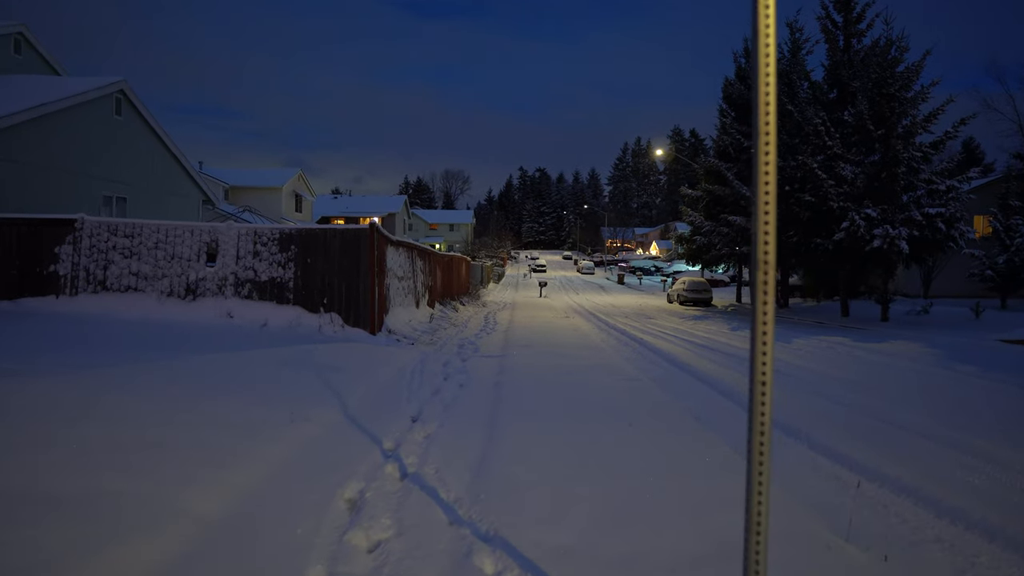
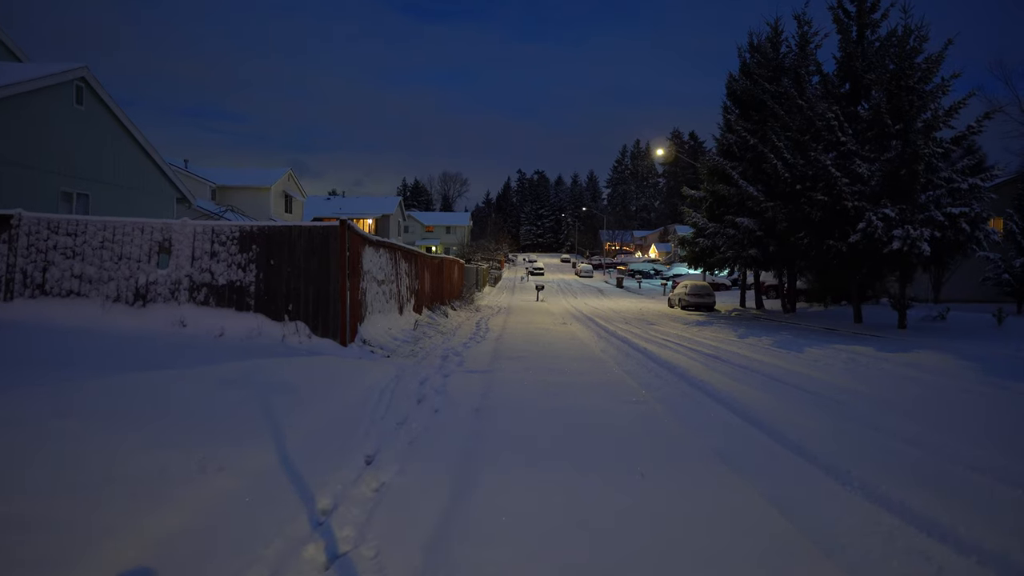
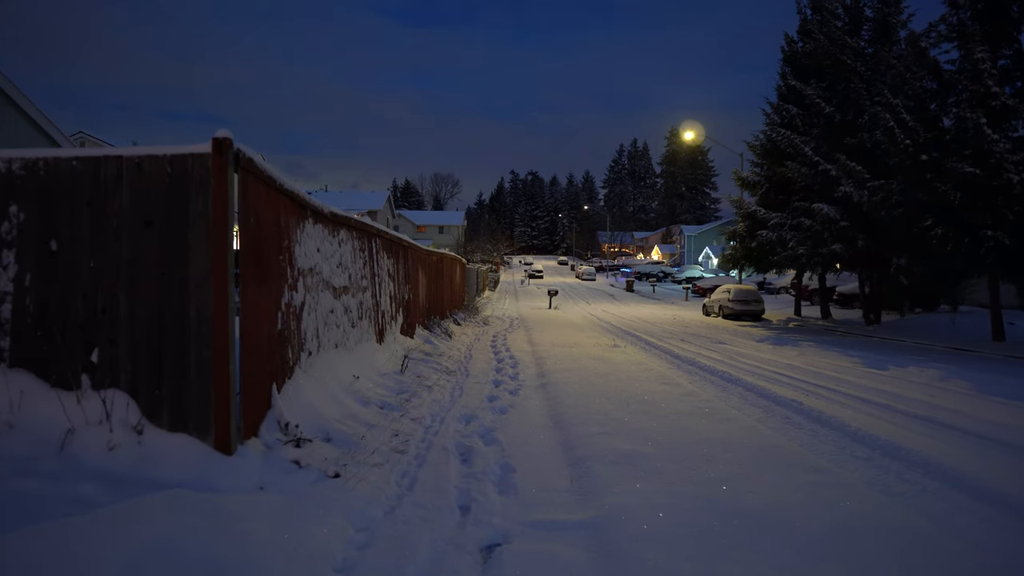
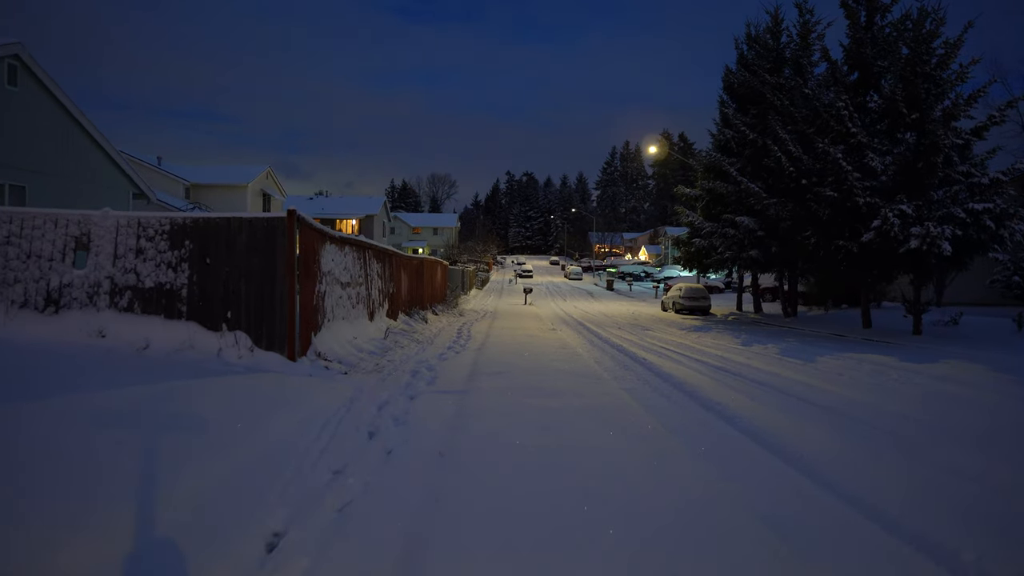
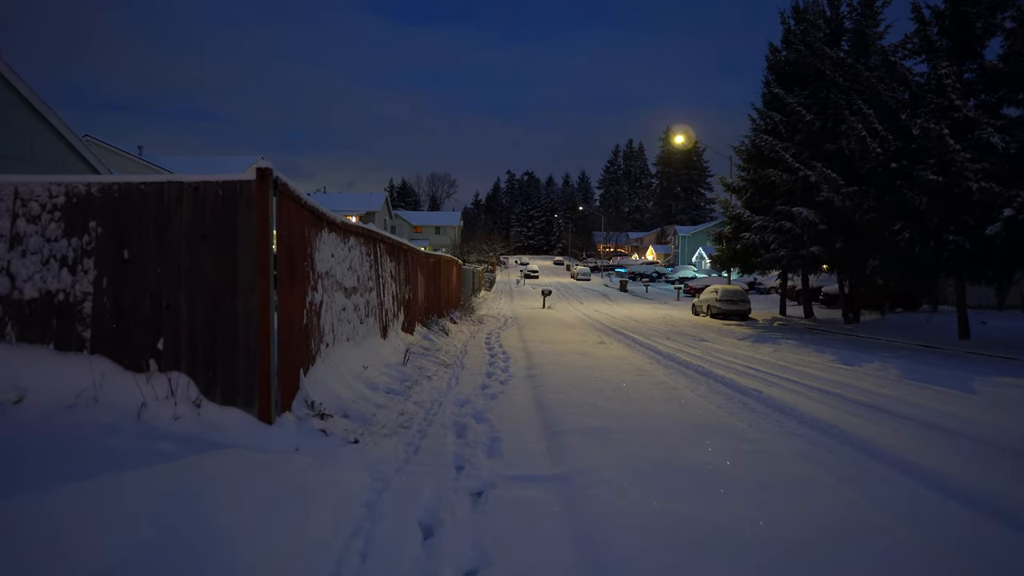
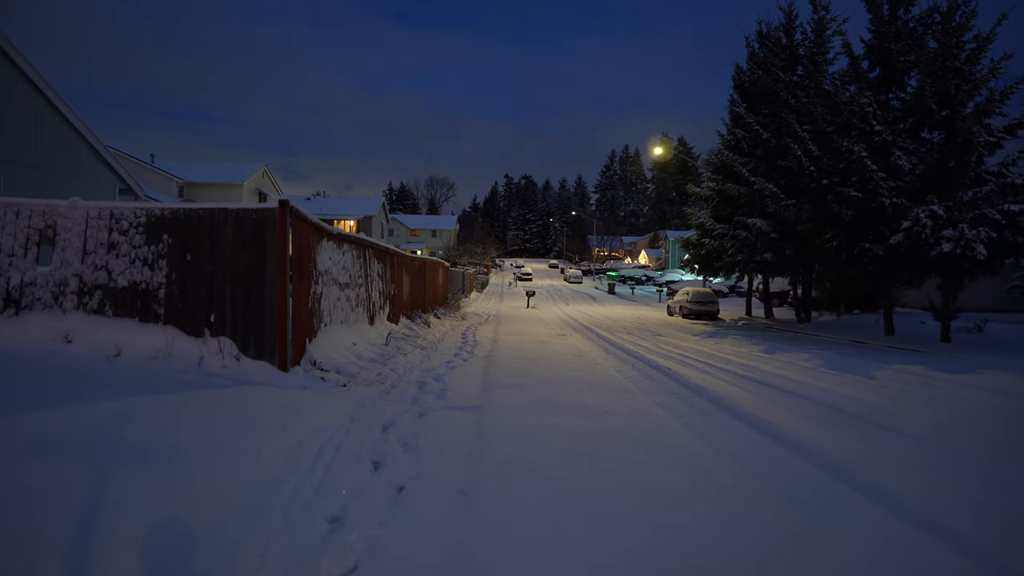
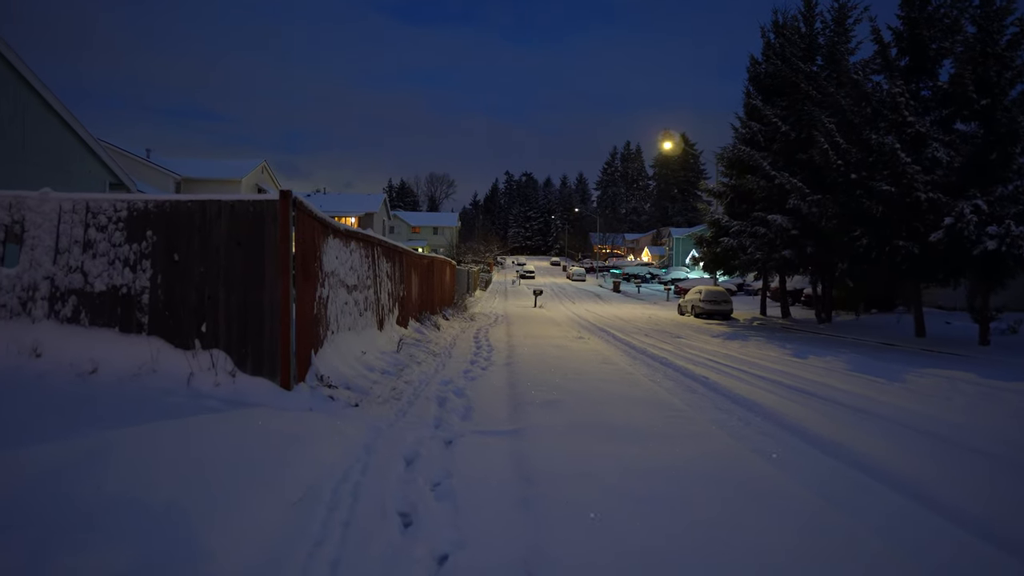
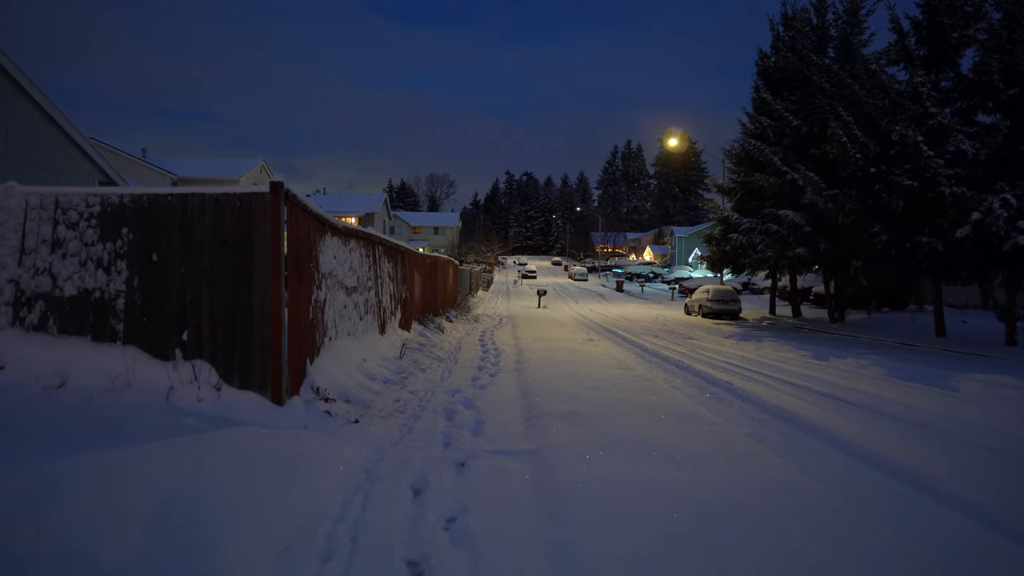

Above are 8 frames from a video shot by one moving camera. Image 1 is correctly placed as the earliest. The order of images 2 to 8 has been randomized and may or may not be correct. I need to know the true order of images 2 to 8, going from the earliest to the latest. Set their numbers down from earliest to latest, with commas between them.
2, 4, 6, 7, 8, 5, 3
